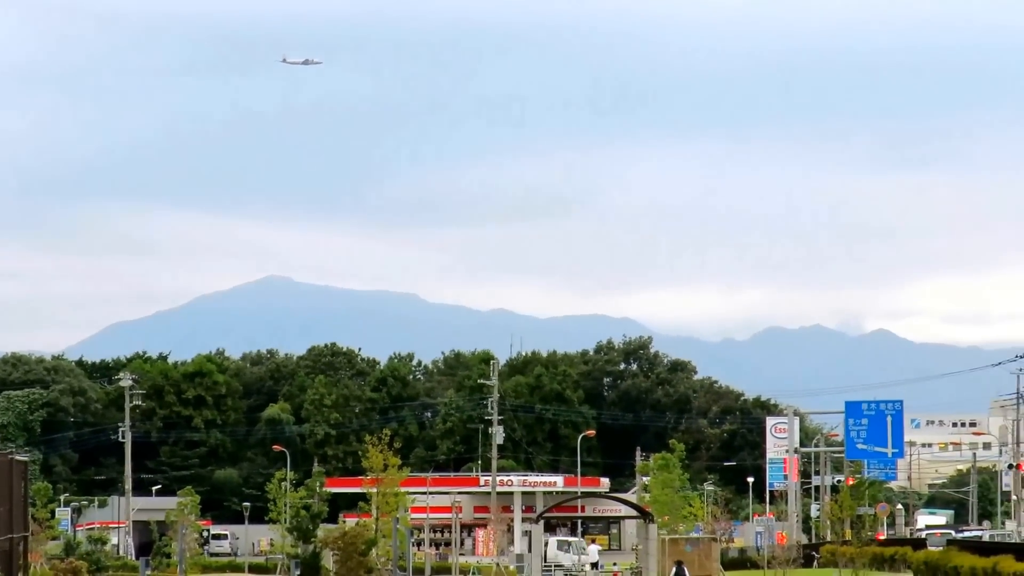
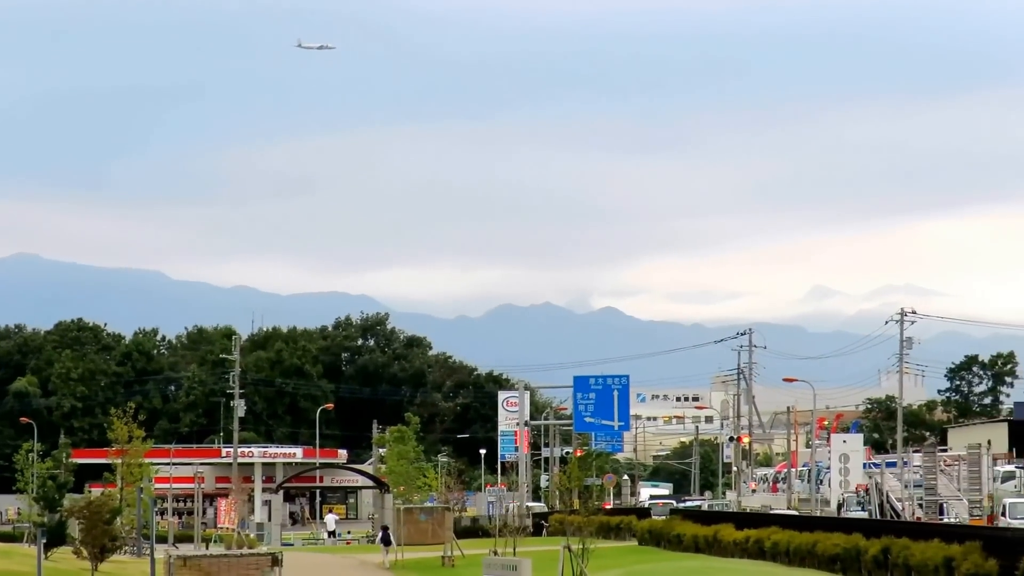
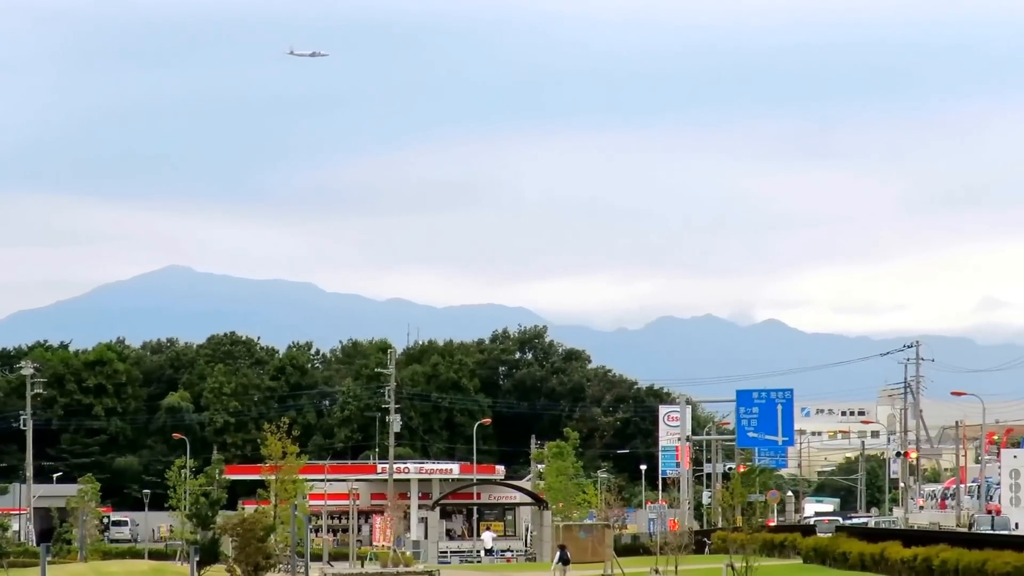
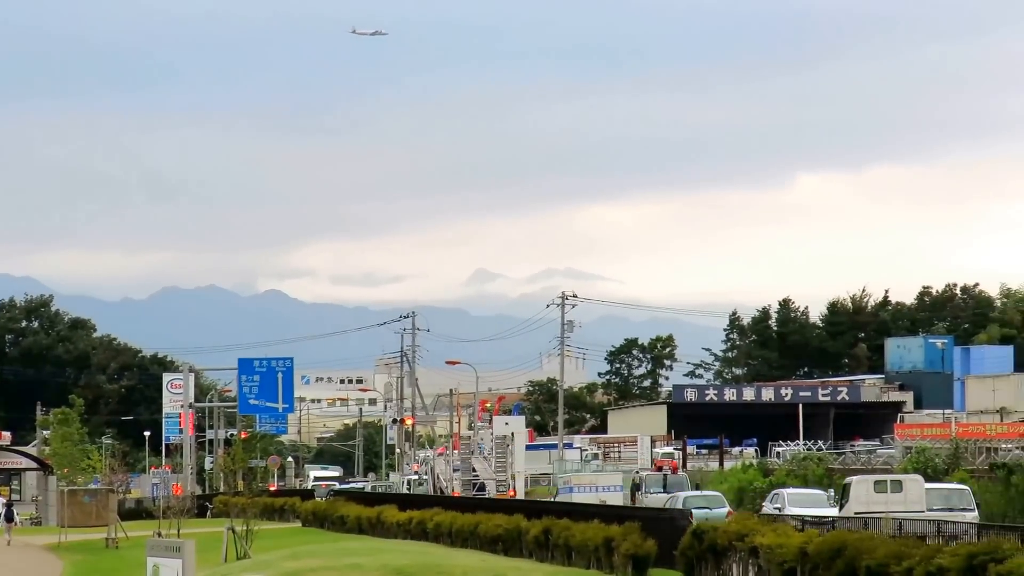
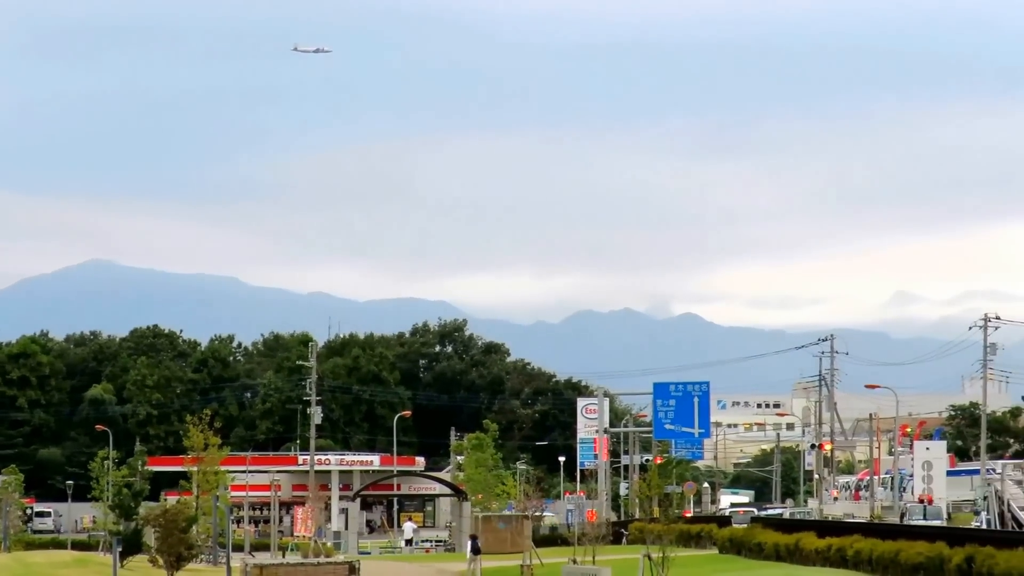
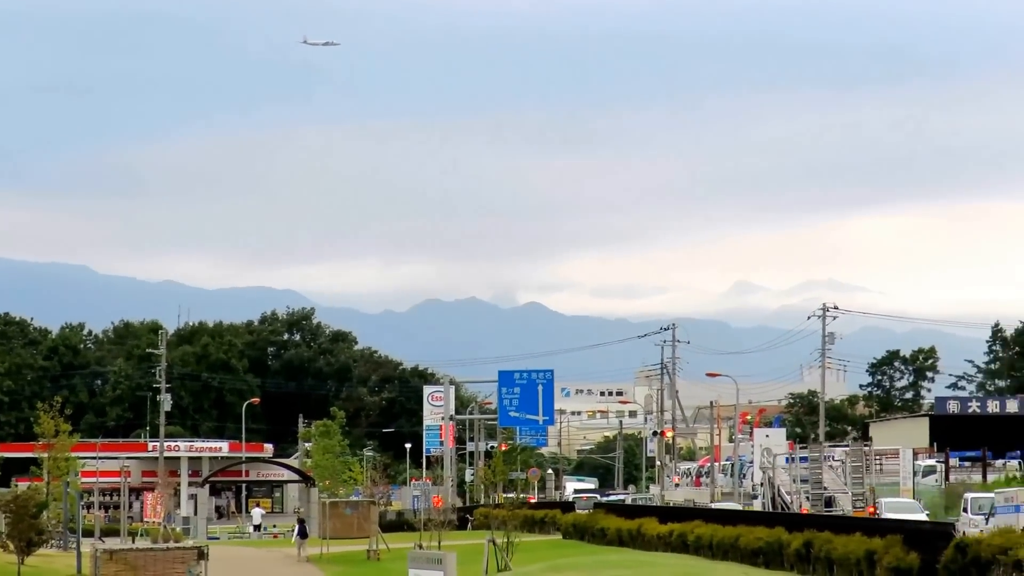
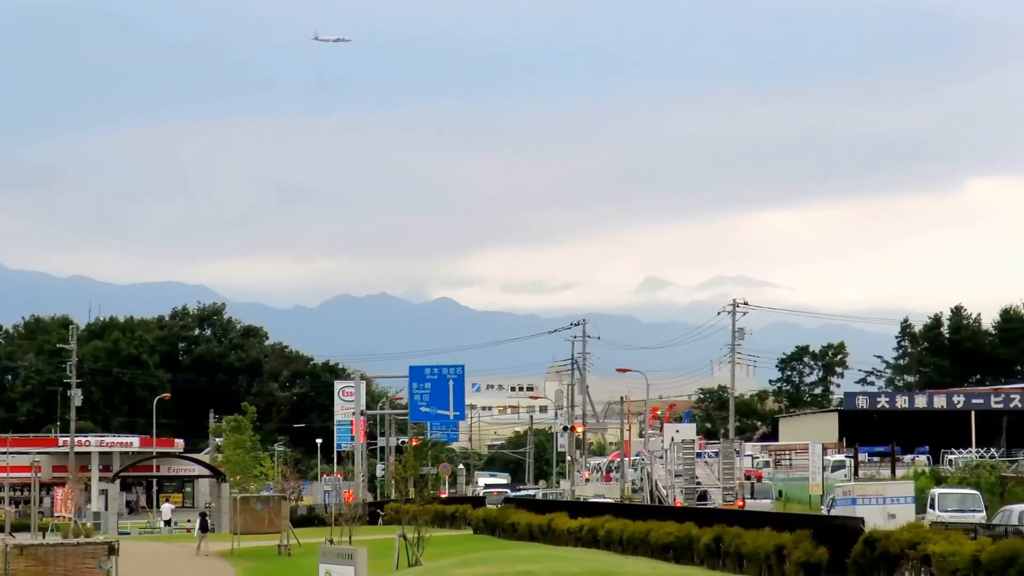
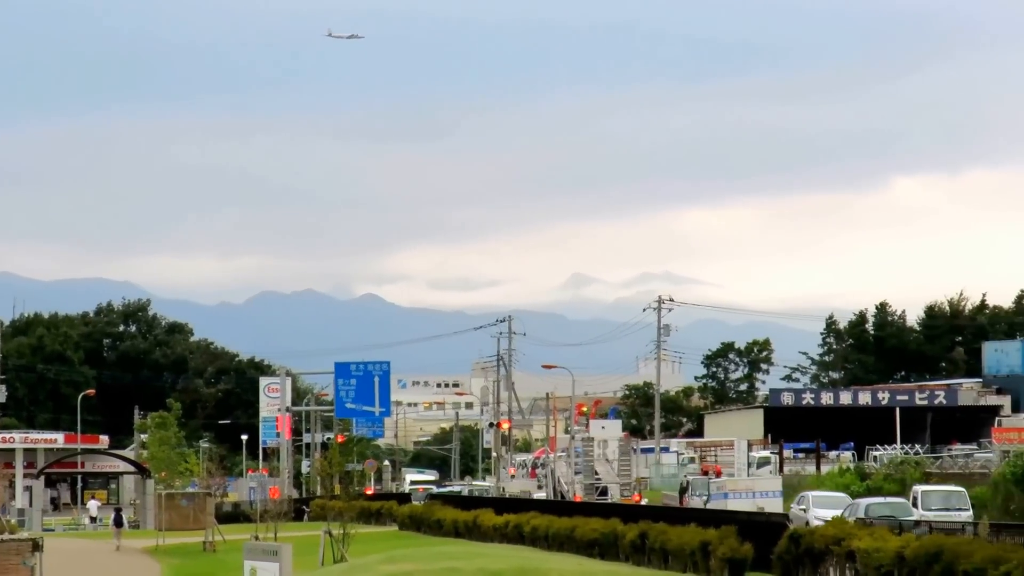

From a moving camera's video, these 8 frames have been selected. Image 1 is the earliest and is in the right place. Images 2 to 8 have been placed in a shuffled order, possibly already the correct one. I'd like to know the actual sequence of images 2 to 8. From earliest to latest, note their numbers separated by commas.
3, 5, 2, 6, 7, 8, 4
